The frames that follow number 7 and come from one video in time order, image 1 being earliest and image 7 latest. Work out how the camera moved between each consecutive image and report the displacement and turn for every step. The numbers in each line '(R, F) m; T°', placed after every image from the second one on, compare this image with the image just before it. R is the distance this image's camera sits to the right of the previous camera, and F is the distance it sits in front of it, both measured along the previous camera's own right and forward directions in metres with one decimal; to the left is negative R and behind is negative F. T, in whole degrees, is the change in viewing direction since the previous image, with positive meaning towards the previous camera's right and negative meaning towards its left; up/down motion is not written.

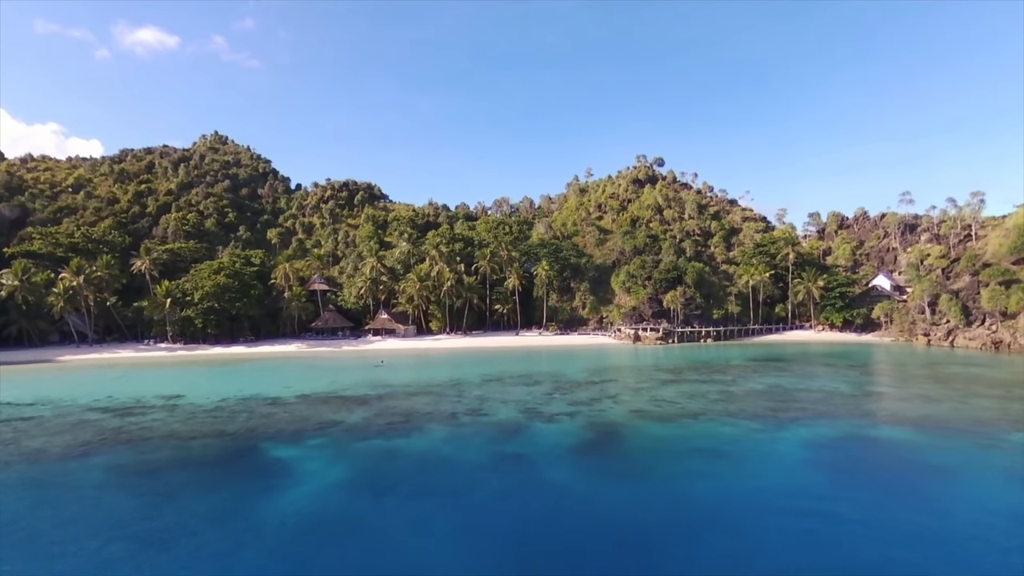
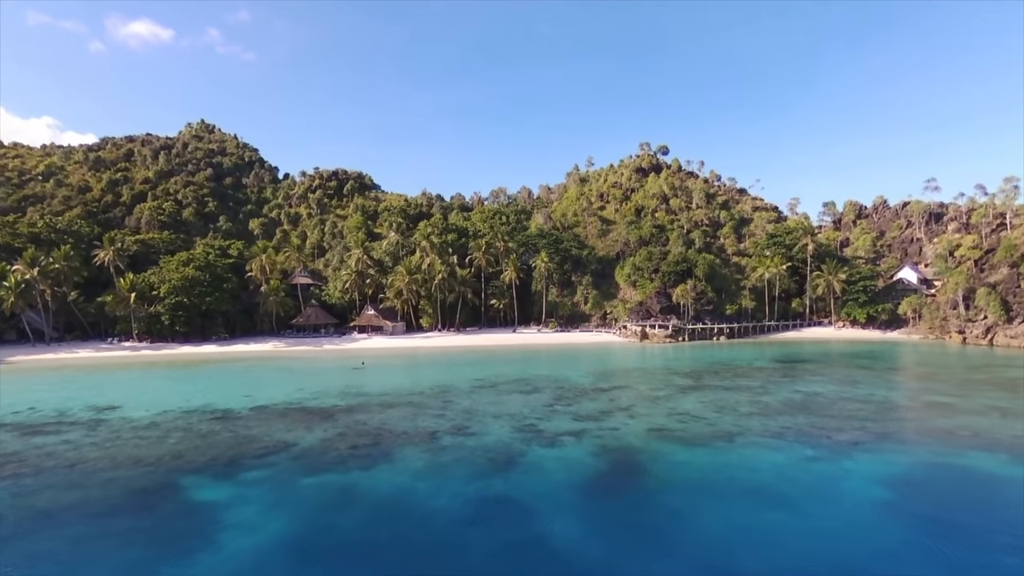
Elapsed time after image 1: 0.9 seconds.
(+0.2, +5.2) m; 0°
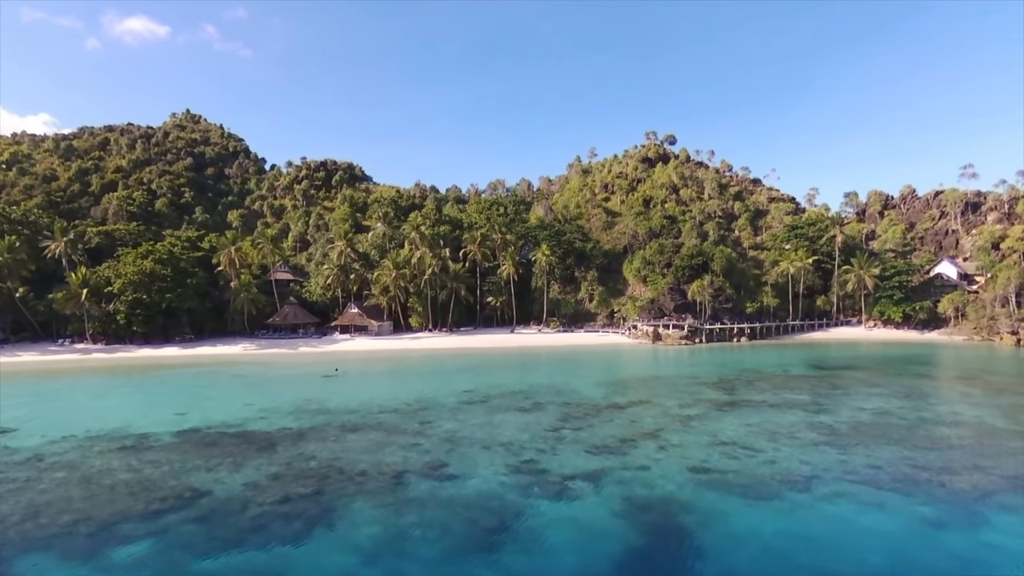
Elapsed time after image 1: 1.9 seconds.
(+0.2, +6.0) m; 0°
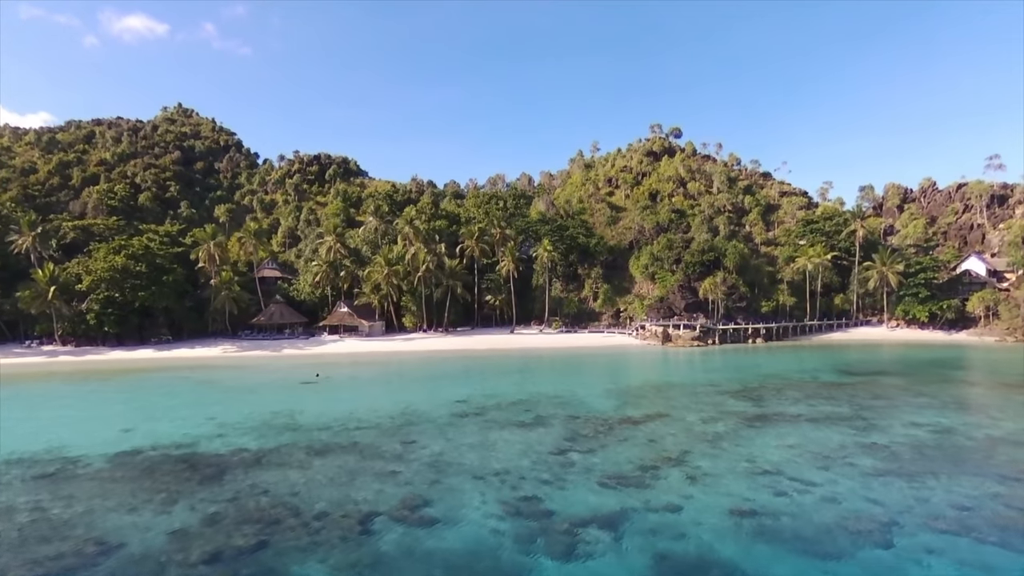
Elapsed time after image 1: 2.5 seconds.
(+0.1, +3.5) m; 0°
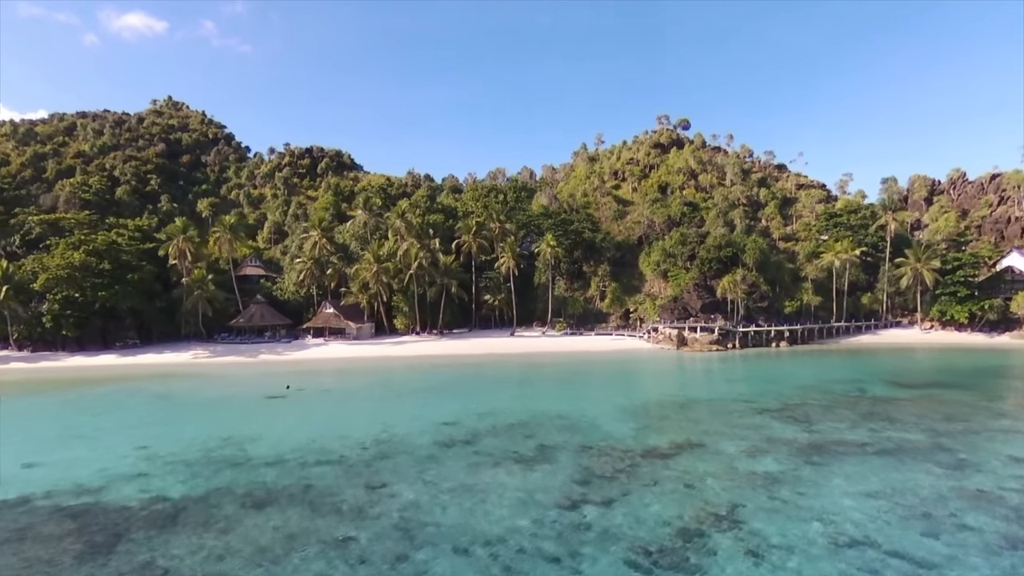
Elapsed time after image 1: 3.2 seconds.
(+0.1, +4.5) m; 0°
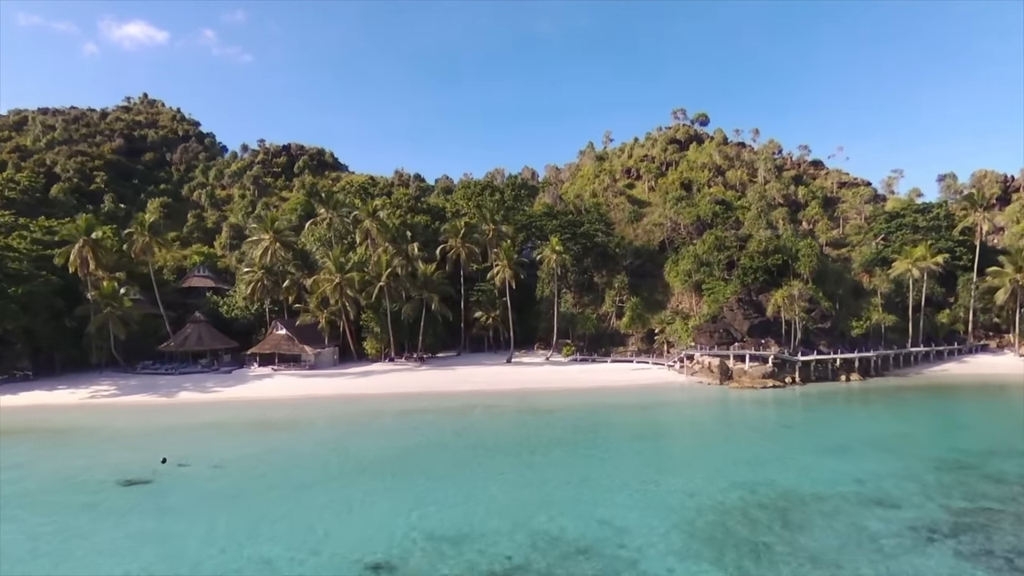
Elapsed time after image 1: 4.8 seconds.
(+0.4, +10.0) m; 0°
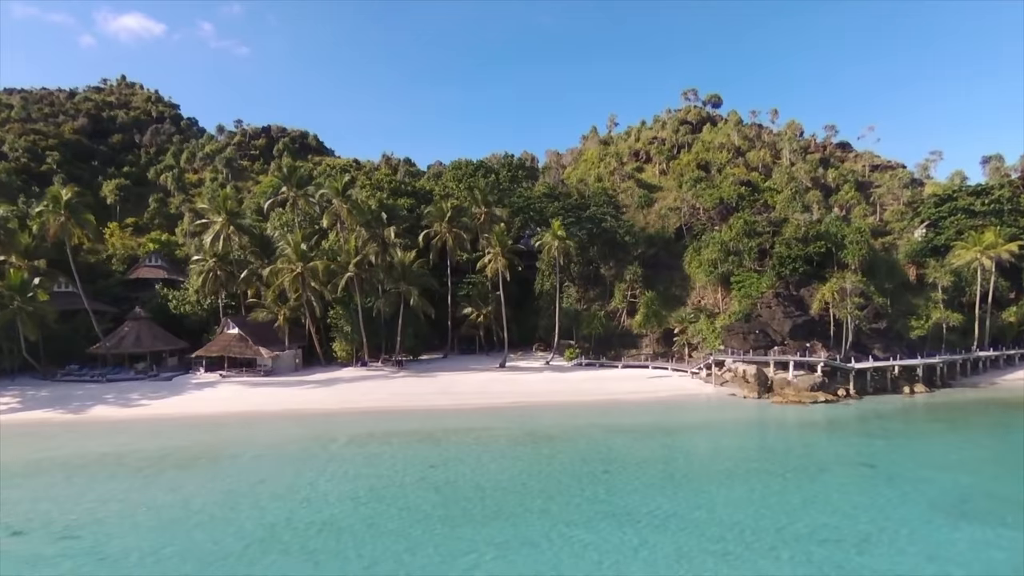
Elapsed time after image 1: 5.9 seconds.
(+0.4, +6.4) m; 0°
